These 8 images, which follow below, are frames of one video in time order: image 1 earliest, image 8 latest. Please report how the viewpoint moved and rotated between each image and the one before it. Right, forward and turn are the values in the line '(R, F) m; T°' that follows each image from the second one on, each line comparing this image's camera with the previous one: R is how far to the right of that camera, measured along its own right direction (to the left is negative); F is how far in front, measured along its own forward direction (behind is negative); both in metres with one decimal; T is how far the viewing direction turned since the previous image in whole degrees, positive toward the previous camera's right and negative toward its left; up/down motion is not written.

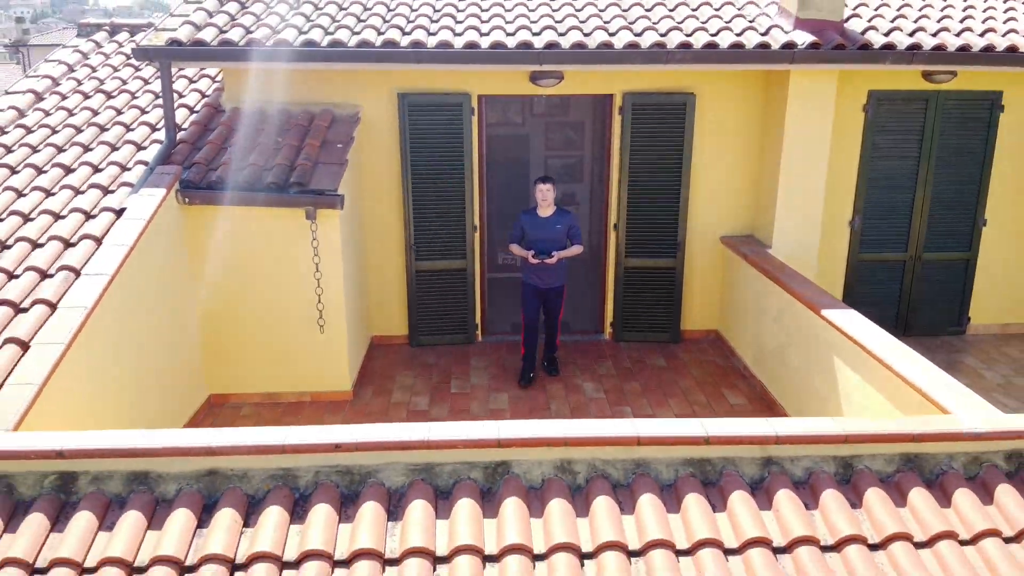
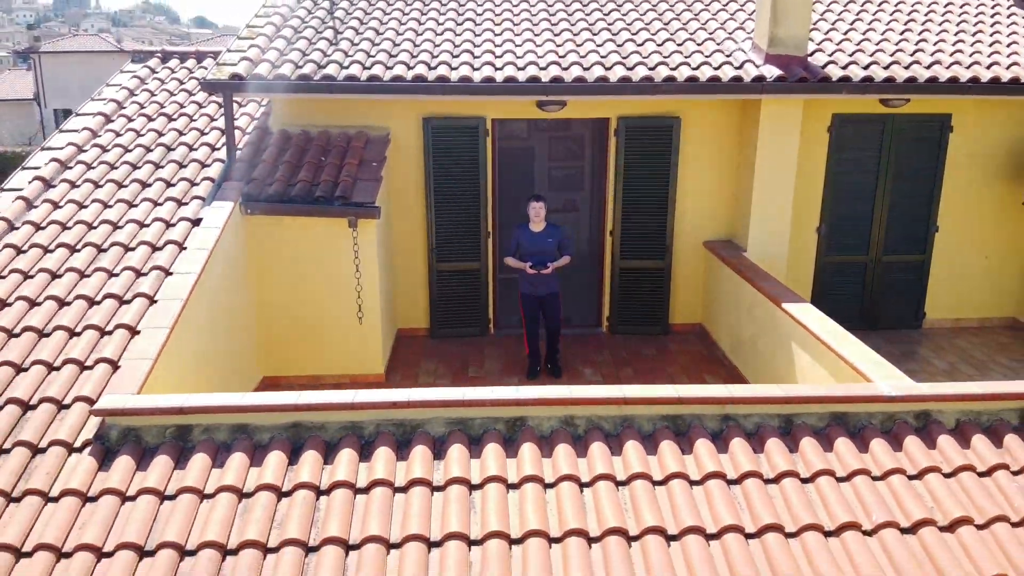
(-0.1, -0.8) m; 0°
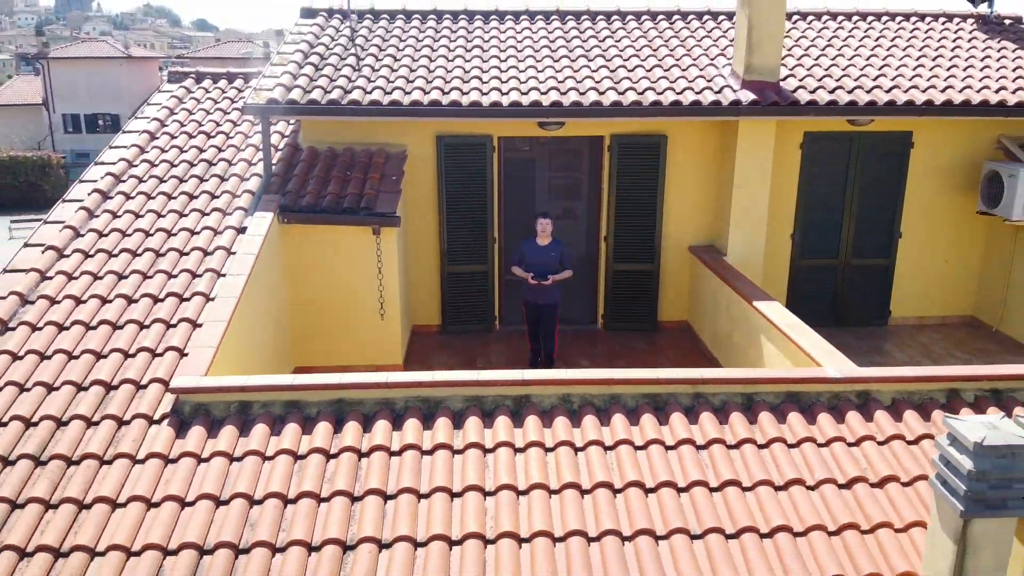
(0.0, -0.7) m; 0°
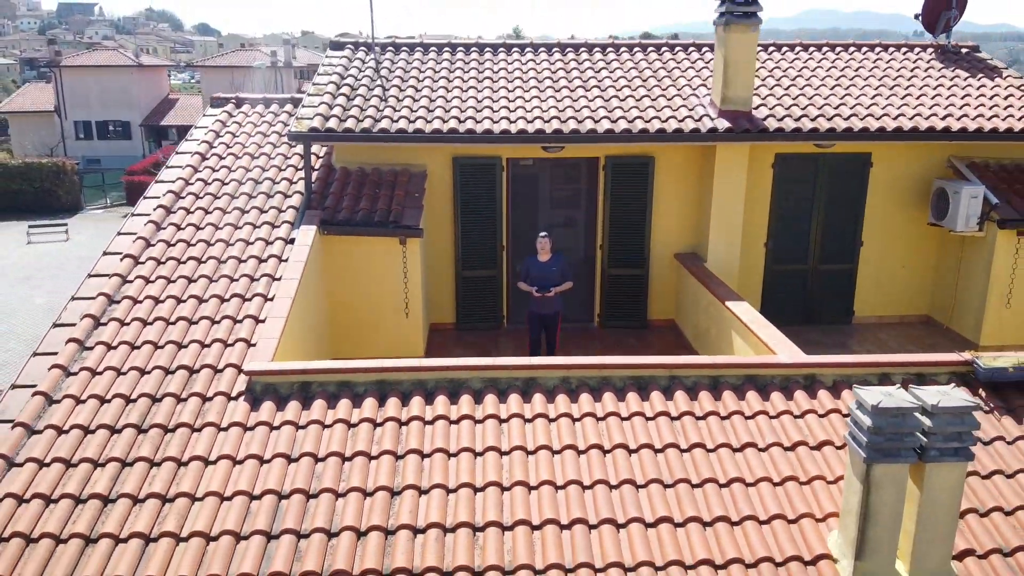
(-0.1, -0.9) m; 0°
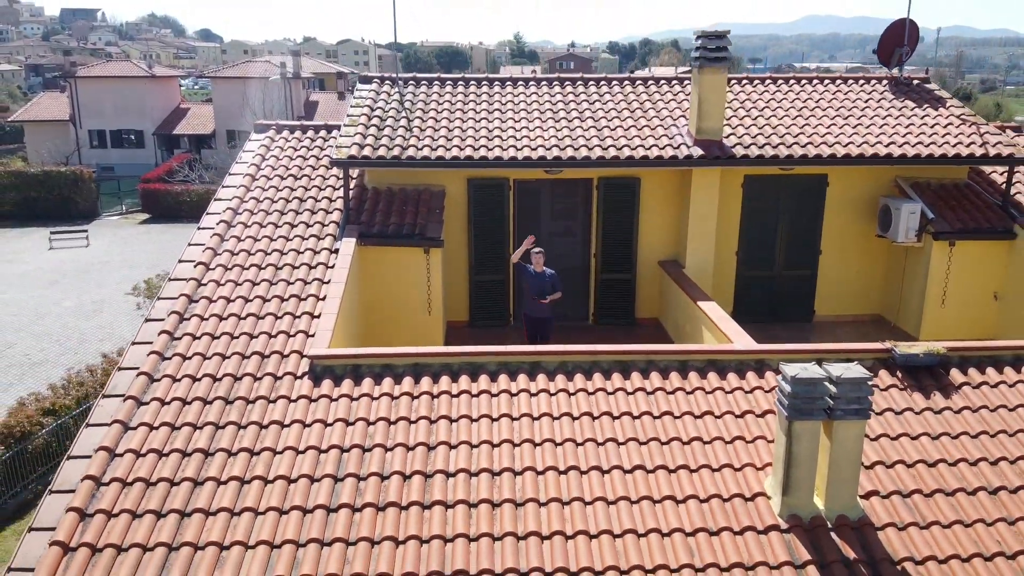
(-0.1, -1.3) m; 0°
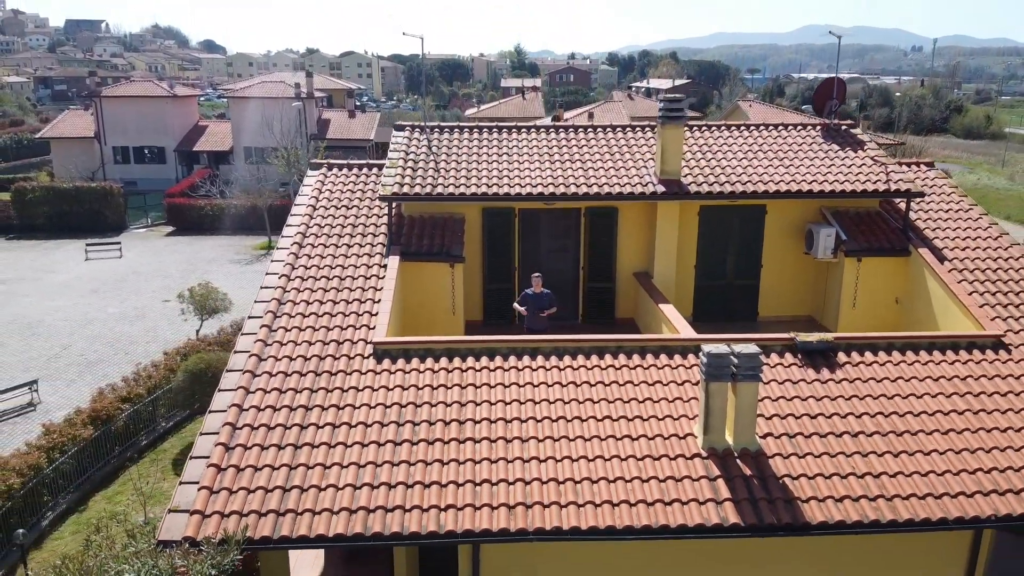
(-0.1, -2.5) m; 0°
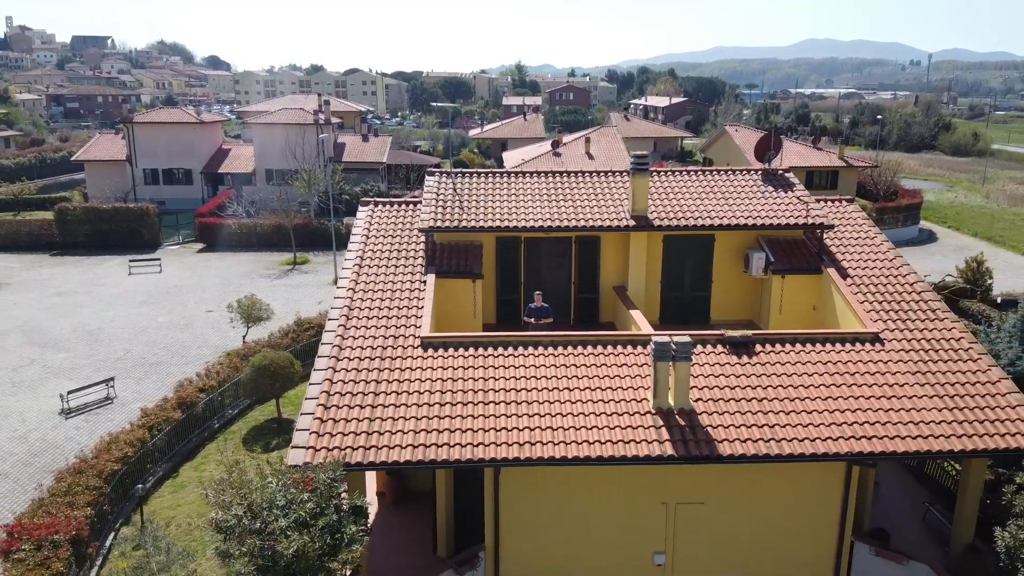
(-0.1, -3.5) m; 0°
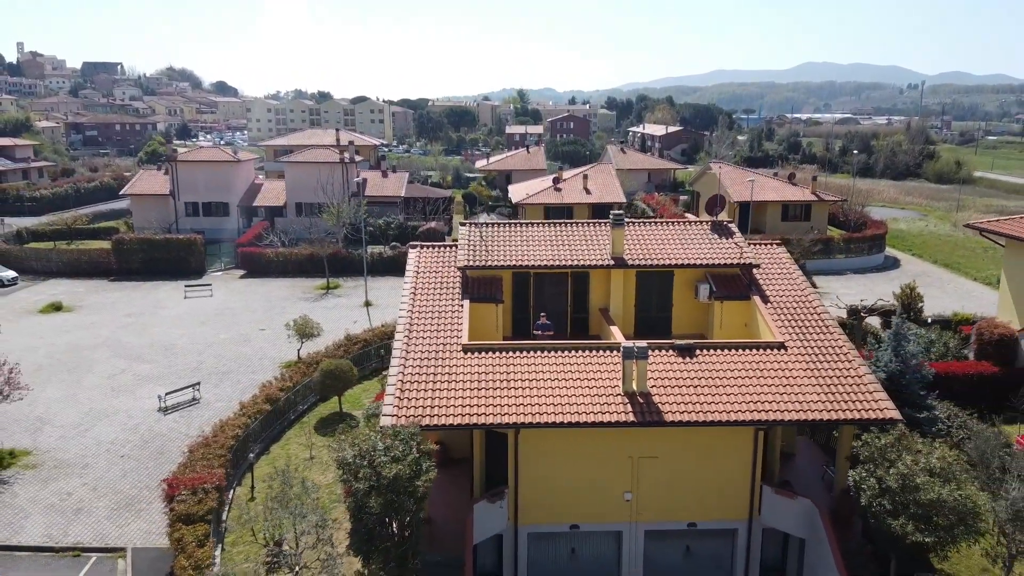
(-0.3, -5.5) m; 0°
